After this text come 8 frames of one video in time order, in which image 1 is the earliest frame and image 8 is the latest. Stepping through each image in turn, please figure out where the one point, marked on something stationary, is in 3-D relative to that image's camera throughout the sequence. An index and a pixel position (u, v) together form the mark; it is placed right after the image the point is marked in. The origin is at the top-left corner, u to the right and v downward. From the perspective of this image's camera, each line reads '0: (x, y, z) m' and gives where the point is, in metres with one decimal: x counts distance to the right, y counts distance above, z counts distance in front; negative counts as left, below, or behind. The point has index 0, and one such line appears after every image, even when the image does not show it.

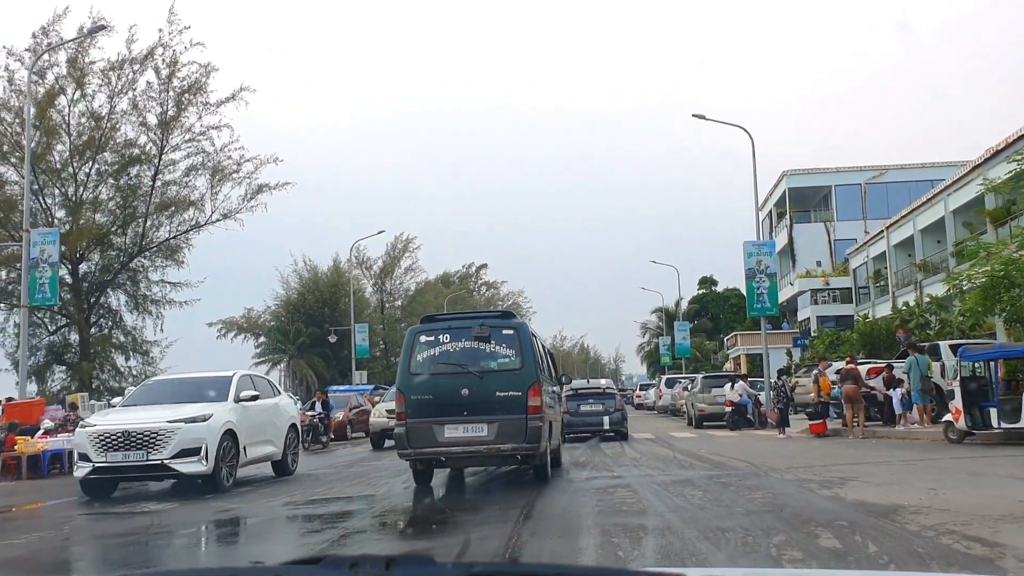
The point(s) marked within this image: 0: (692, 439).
0: (+3.9, -3.2, +19.8) m
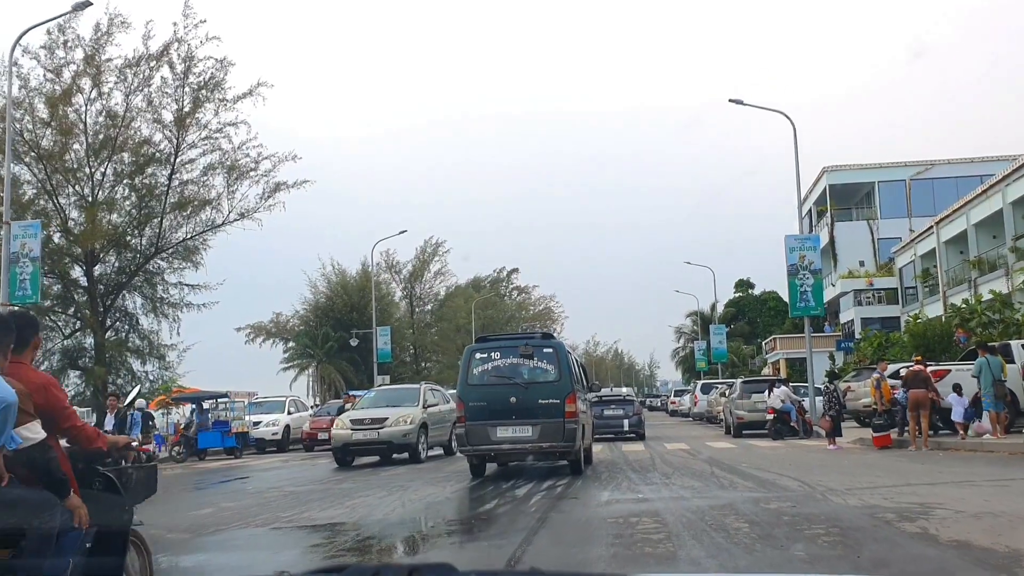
0: (+4.3, -3.1, +17.9) m
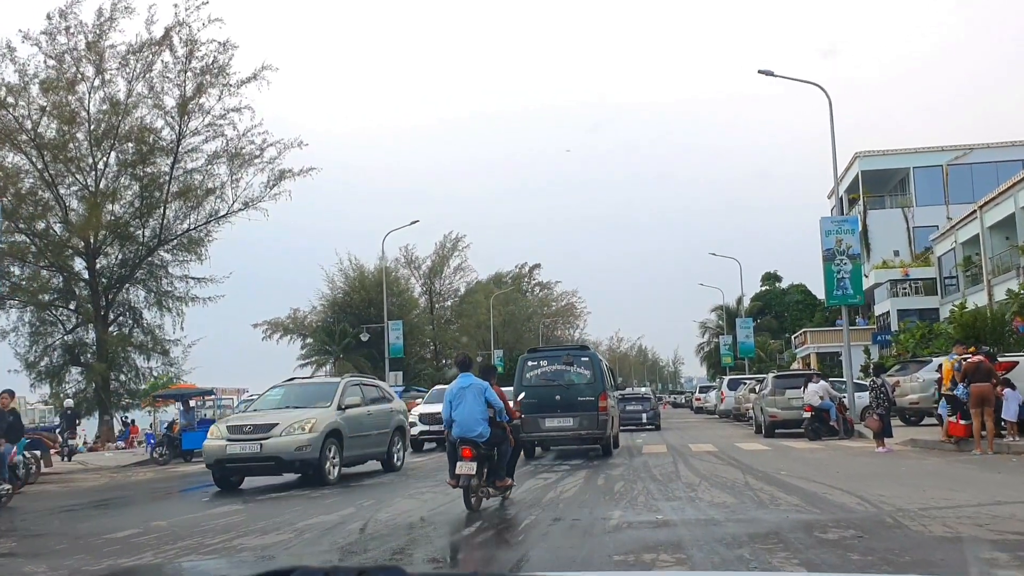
0: (+4.4, -2.8, +16.0) m
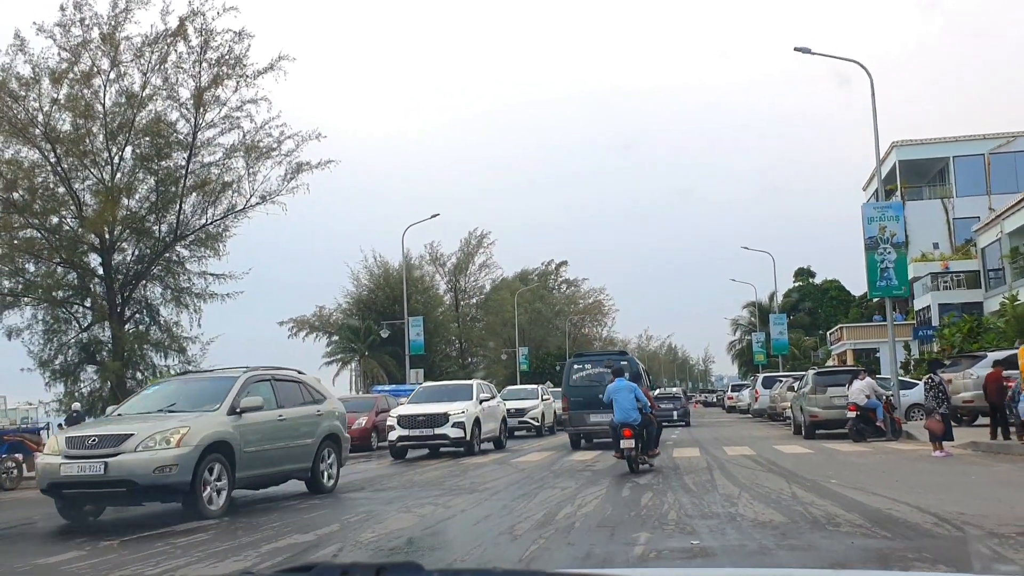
0: (+4.7, -2.6, +14.7) m
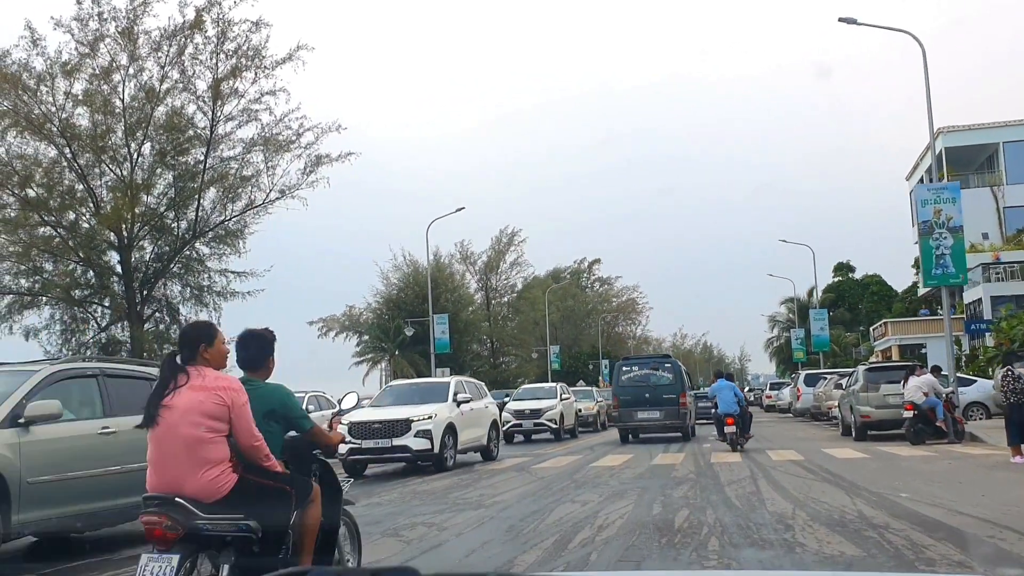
0: (+5.0, -2.4, +13.1) m
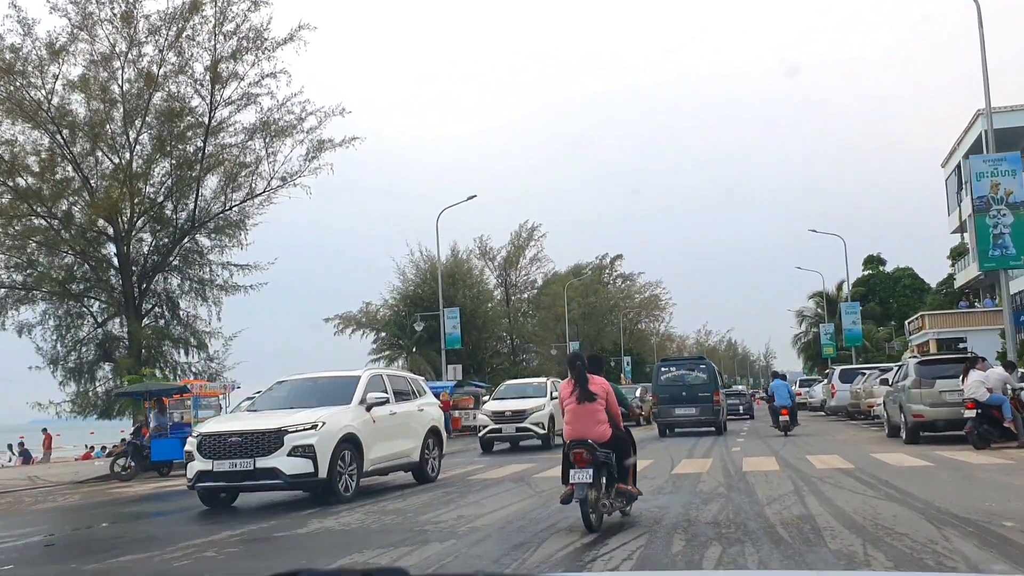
0: (+5.0, -2.1, +11.1) m
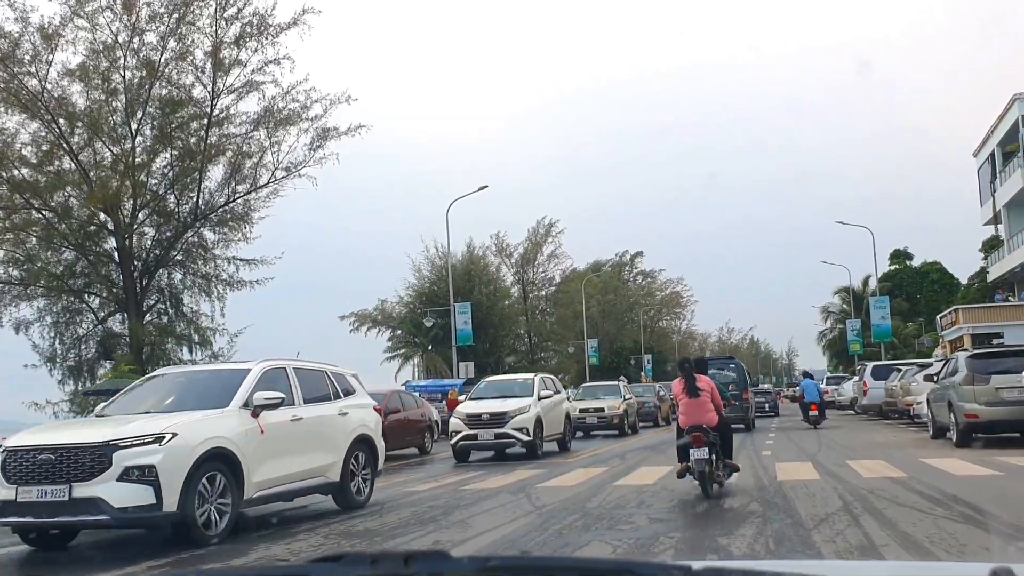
0: (+5.0, -1.9, +9.6) m
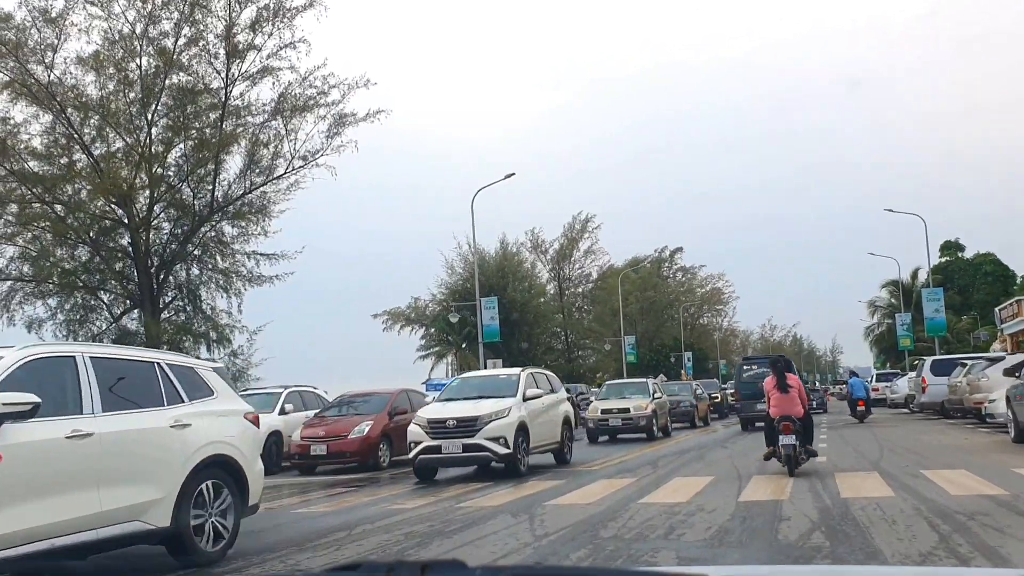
0: (+5.0, -1.7, +7.6) m
